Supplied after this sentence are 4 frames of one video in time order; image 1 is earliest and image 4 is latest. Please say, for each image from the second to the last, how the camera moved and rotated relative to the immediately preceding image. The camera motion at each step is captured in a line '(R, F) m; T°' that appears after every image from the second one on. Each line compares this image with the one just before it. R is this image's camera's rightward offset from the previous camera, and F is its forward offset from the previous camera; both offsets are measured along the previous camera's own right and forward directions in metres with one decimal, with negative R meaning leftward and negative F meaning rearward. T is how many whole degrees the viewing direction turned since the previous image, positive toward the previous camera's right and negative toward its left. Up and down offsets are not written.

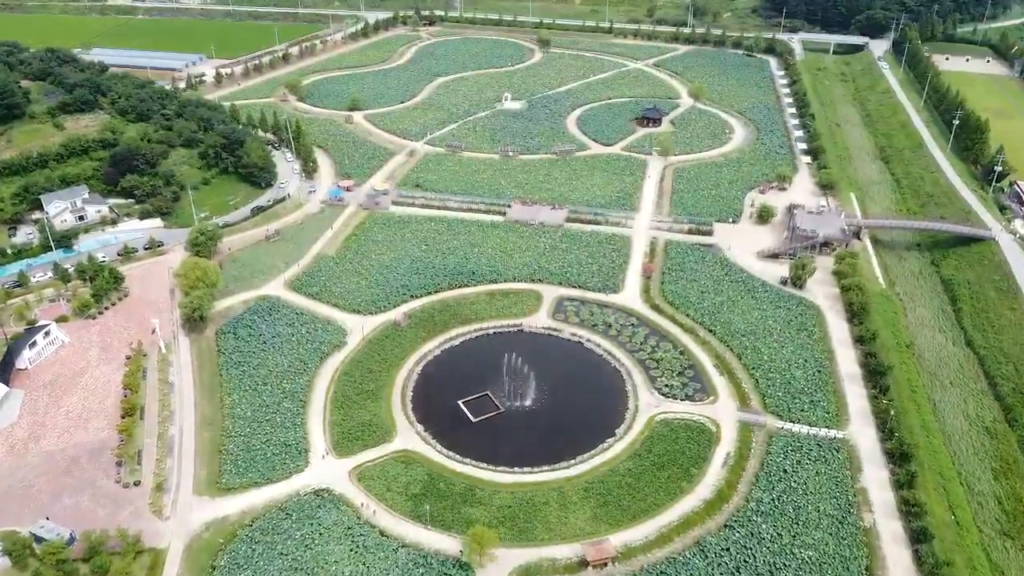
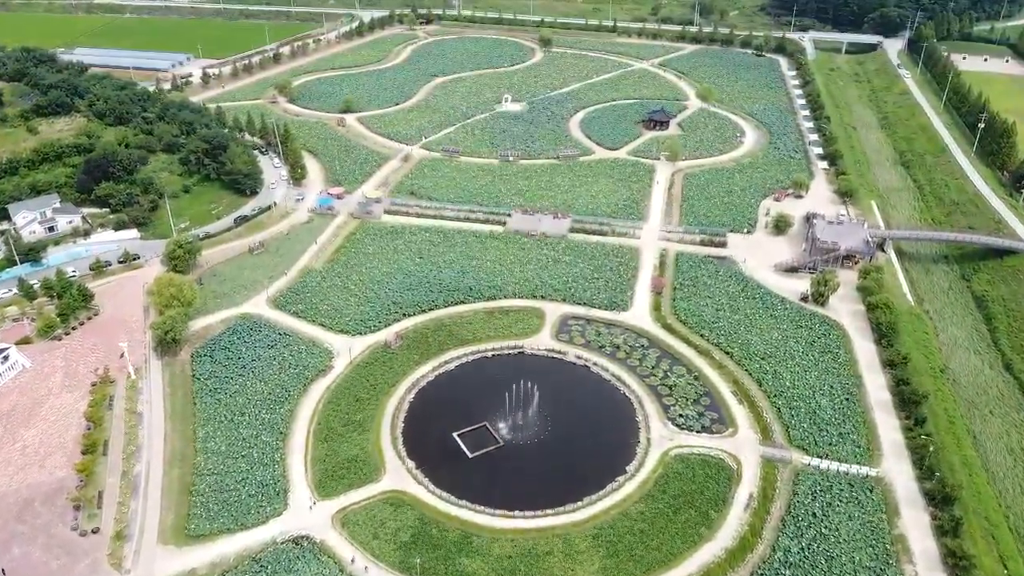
(0.0, +3.9) m; 0°
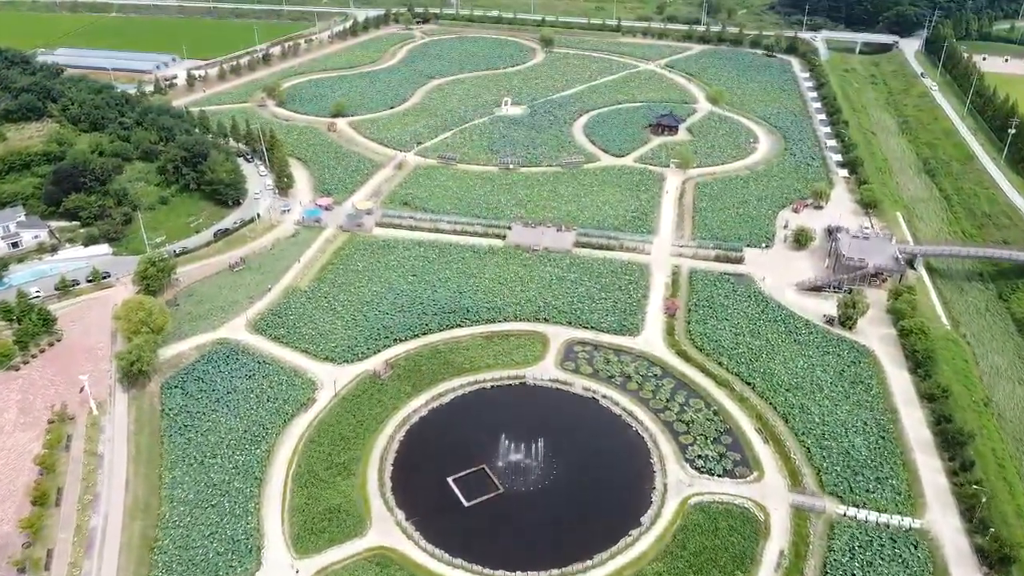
(-0.1, +4.1) m; 0°
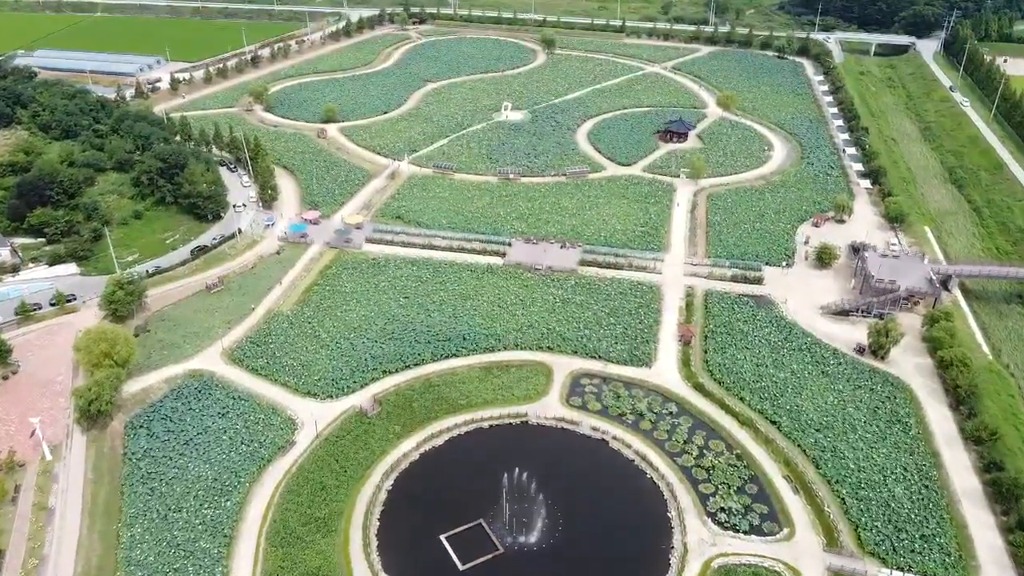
(0.0, +4.0) m; 0°
